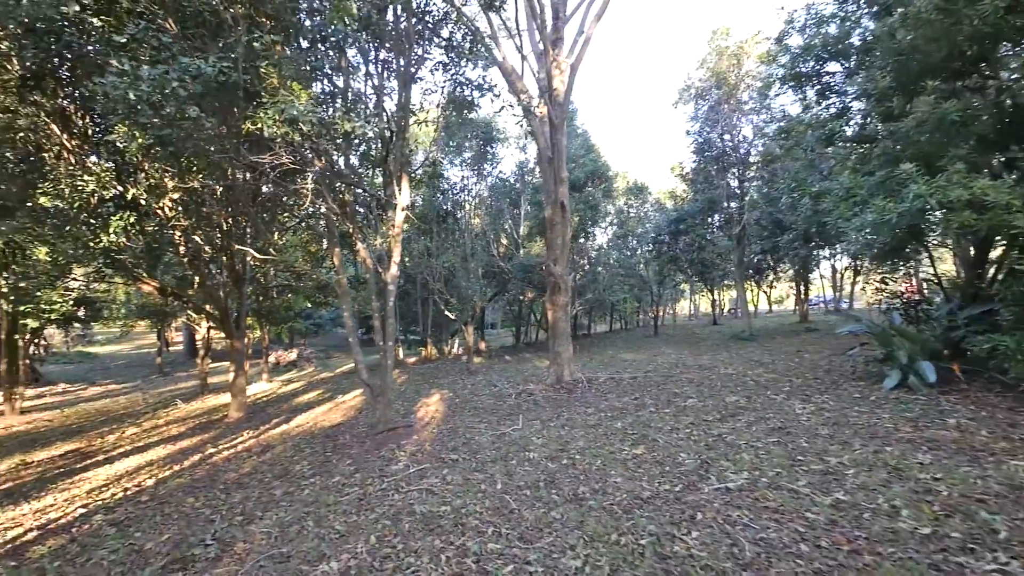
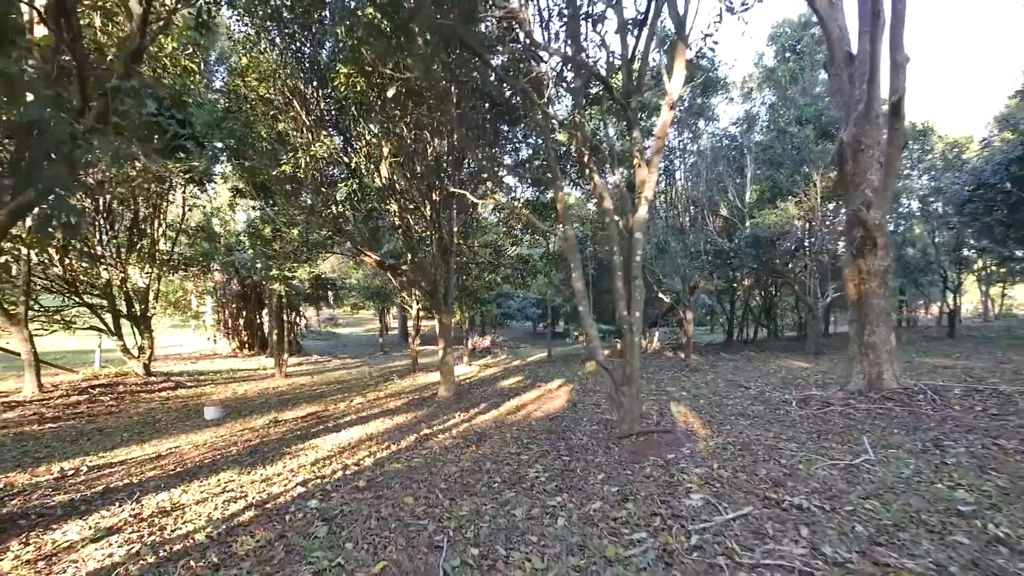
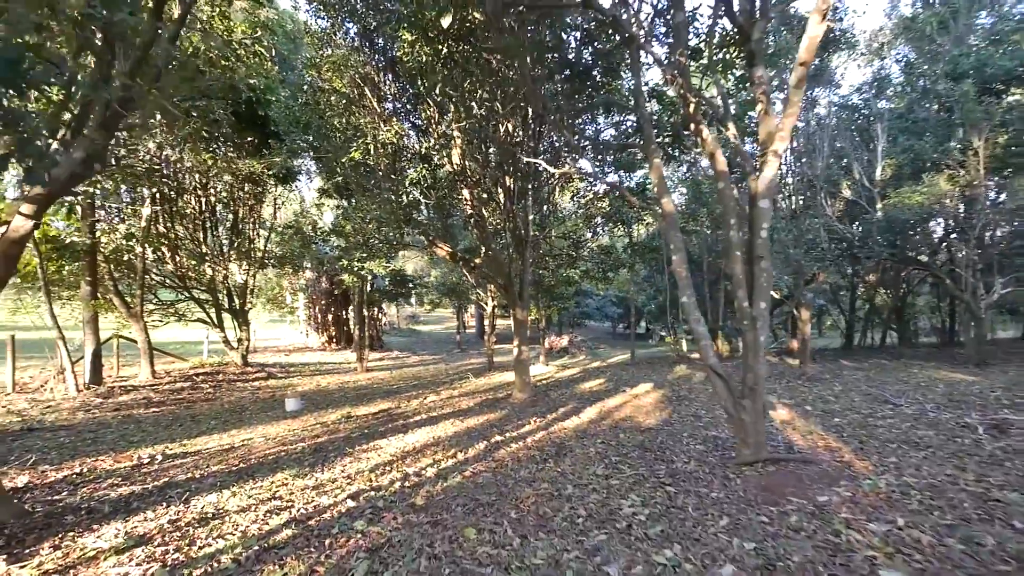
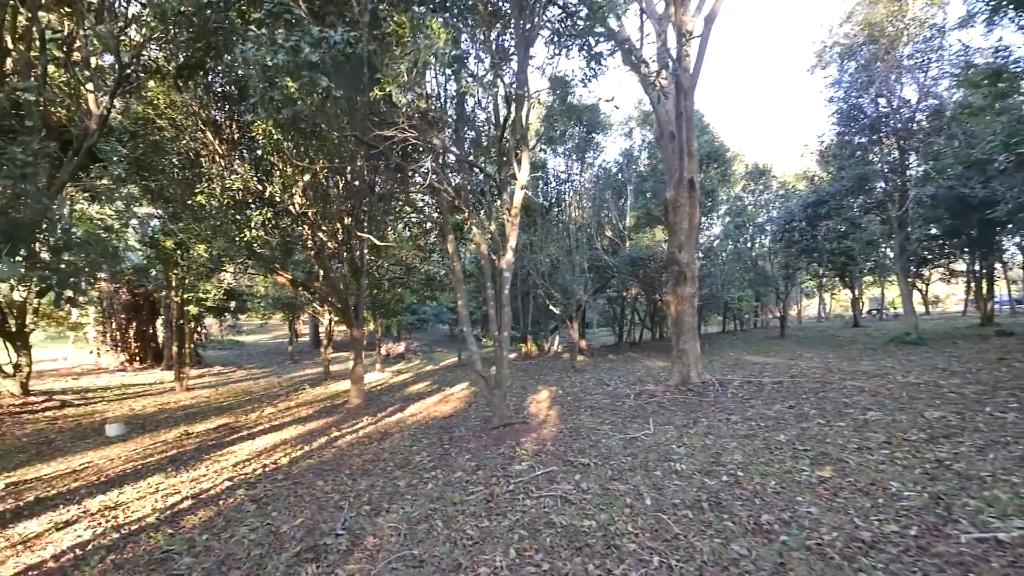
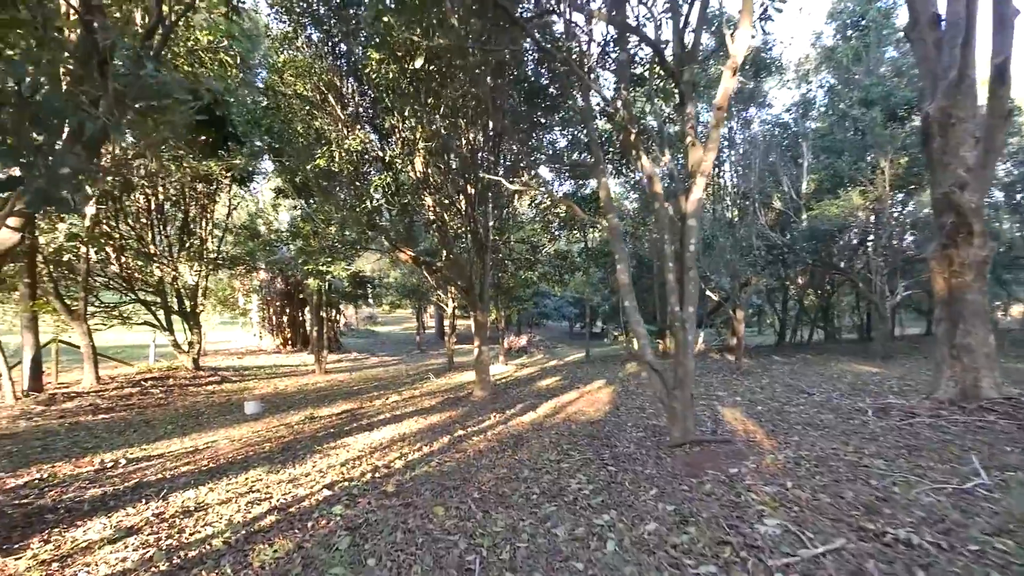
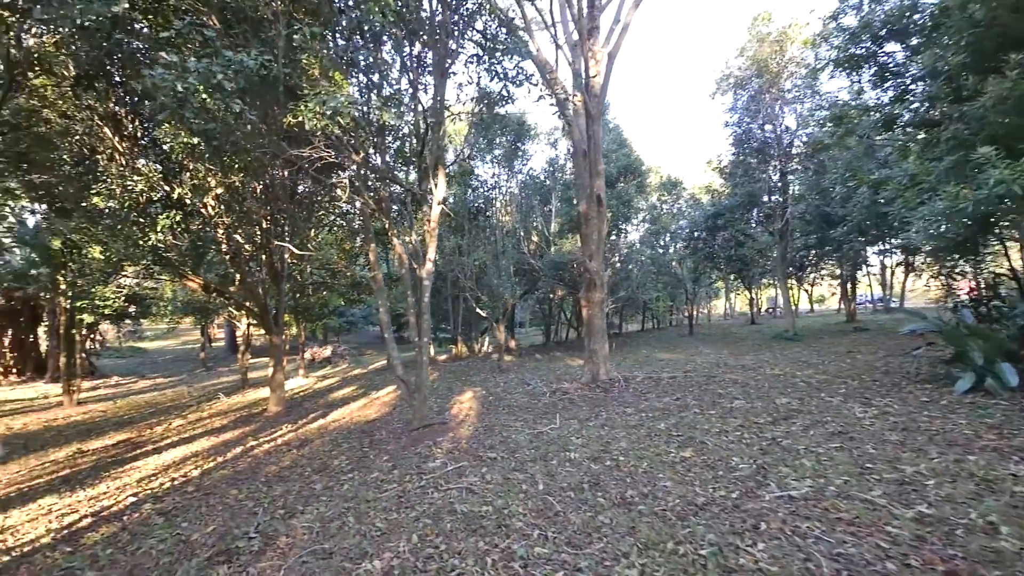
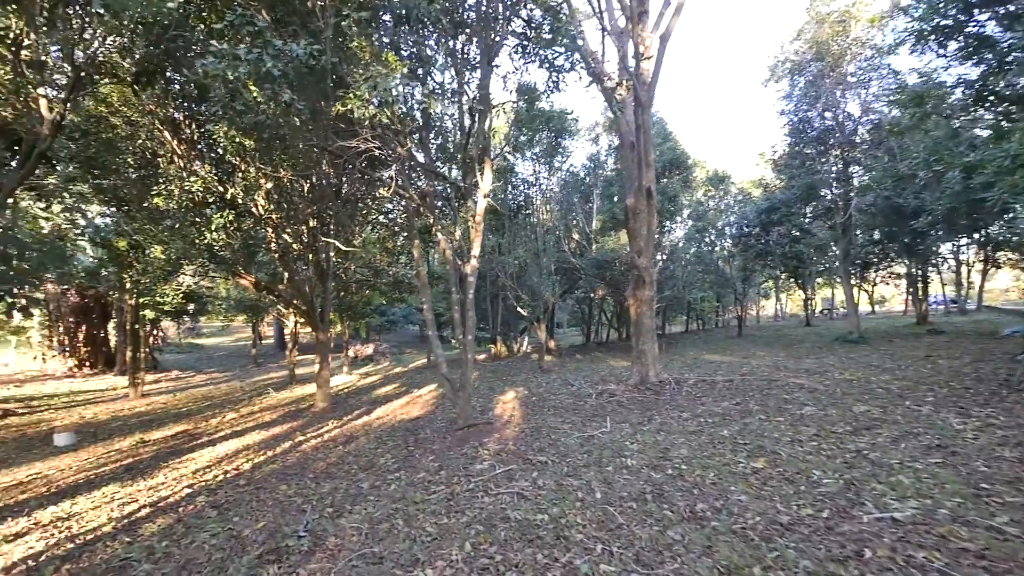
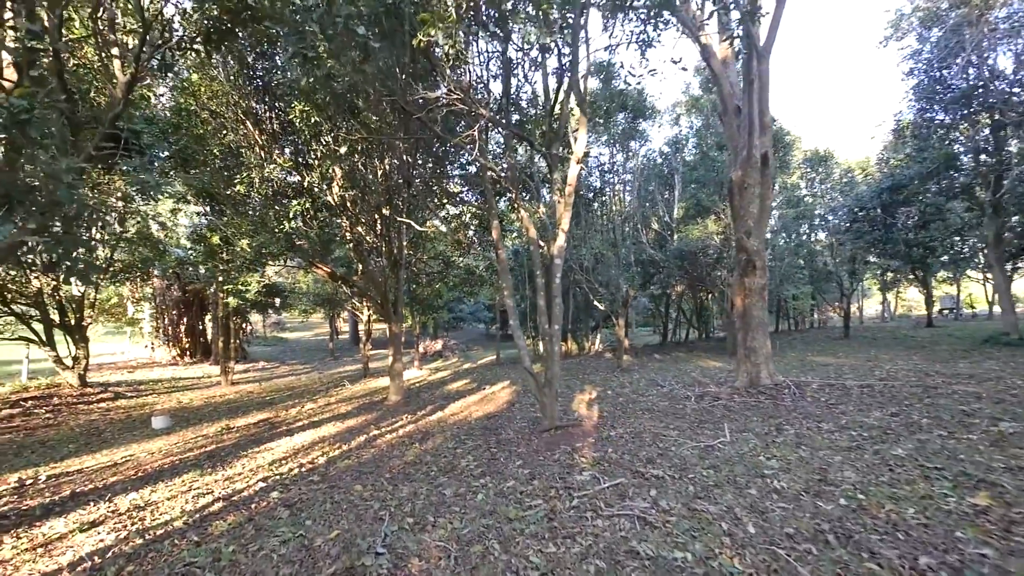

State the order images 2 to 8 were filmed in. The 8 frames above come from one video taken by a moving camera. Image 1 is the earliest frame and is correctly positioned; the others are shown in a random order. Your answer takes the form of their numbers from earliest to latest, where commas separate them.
6, 7, 4, 8, 2, 5, 3
